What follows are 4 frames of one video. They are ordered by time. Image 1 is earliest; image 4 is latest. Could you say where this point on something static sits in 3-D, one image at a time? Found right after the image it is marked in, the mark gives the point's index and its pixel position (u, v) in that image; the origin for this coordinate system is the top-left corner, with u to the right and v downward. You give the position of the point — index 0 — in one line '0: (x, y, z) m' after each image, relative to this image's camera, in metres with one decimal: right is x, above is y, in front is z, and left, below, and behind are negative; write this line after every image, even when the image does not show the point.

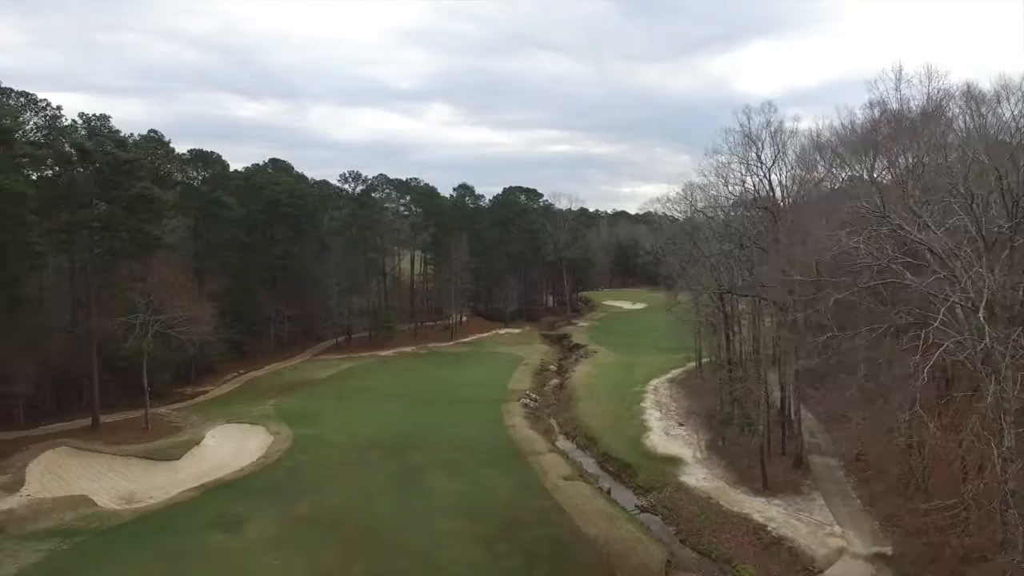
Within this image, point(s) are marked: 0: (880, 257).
0: (+6.5, +0.6, +14.5) m
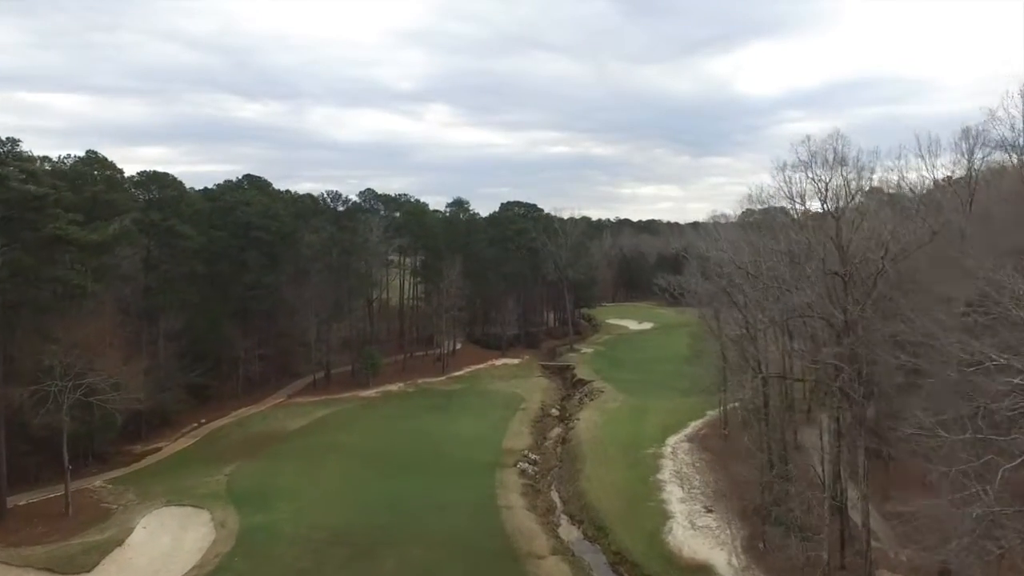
0: (+6.3, -1.3, +9.1) m
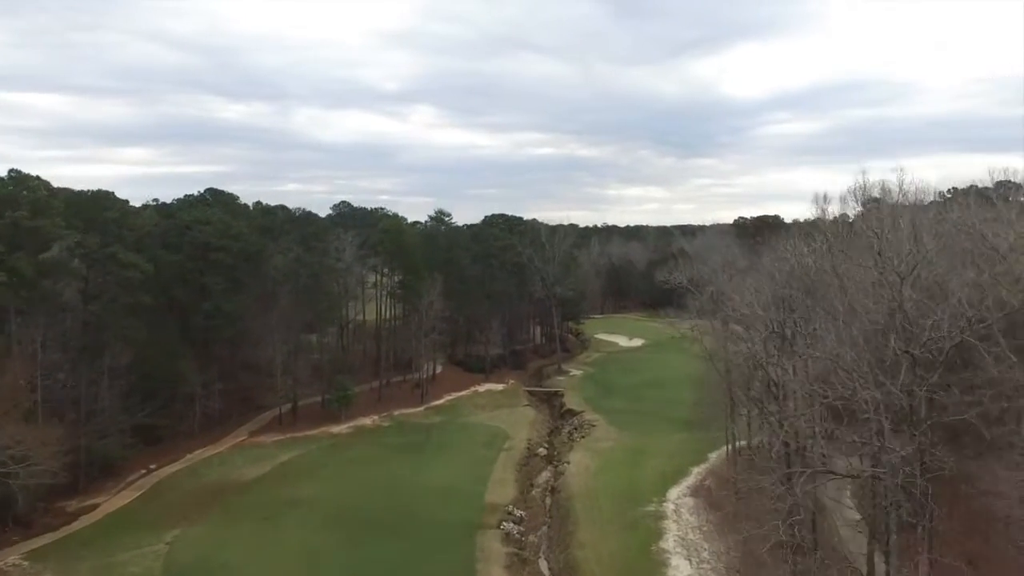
0: (+6.1, -2.7, +5.3) m
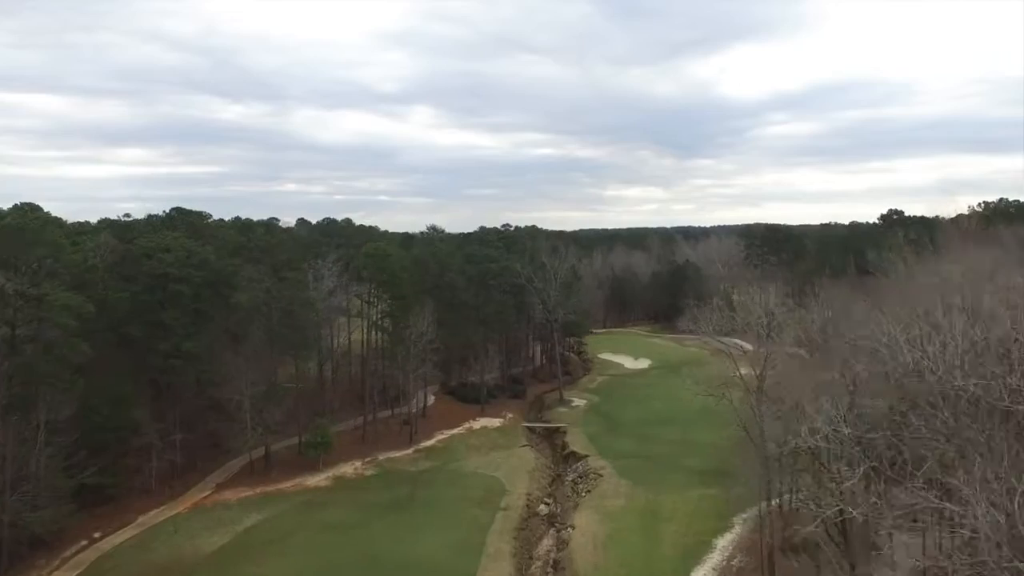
0: (+6.0, -4.3, +0.6) m
